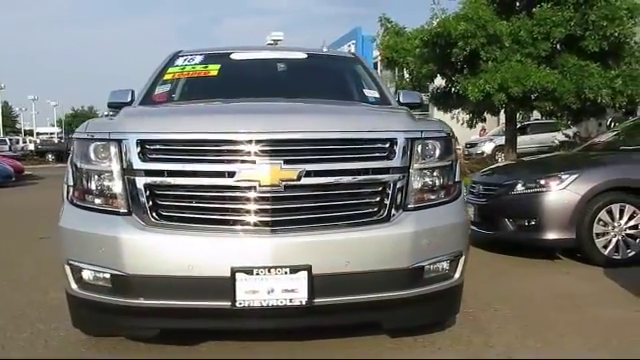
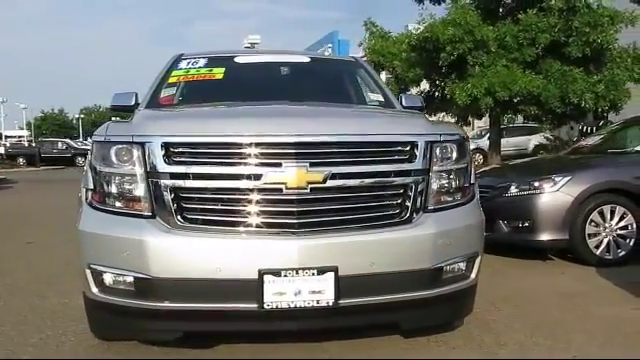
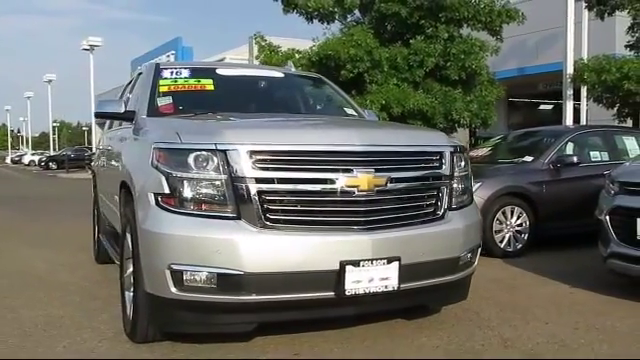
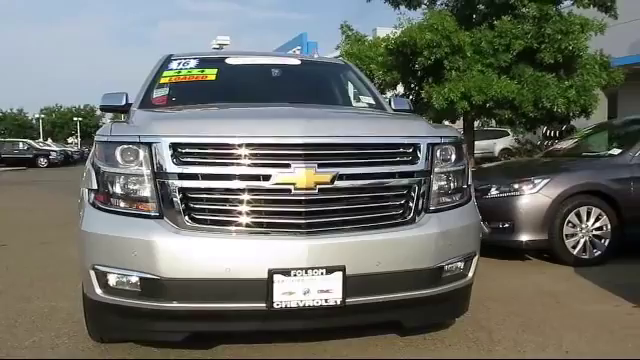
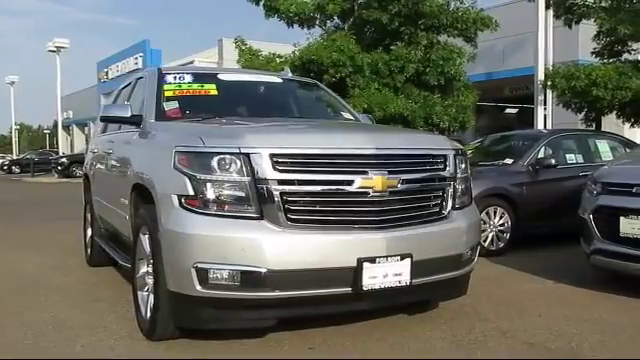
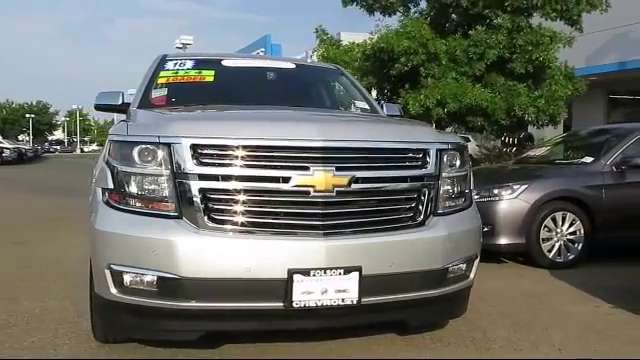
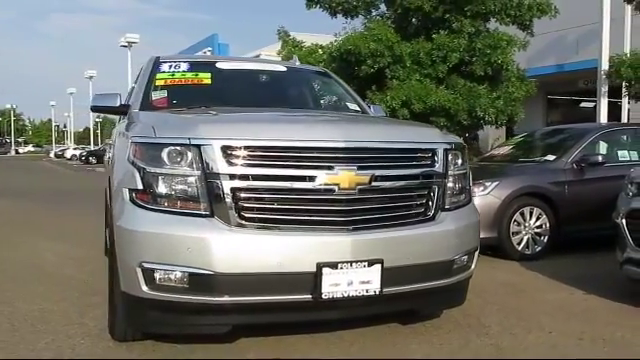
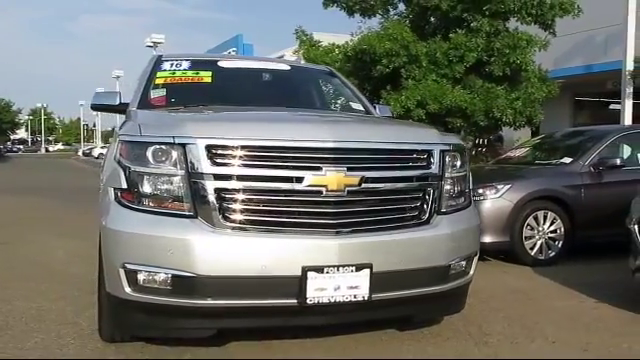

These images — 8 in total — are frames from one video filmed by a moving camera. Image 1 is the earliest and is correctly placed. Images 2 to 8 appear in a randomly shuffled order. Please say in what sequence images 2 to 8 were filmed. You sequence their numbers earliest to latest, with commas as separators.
2, 4, 6, 8, 7, 3, 5
